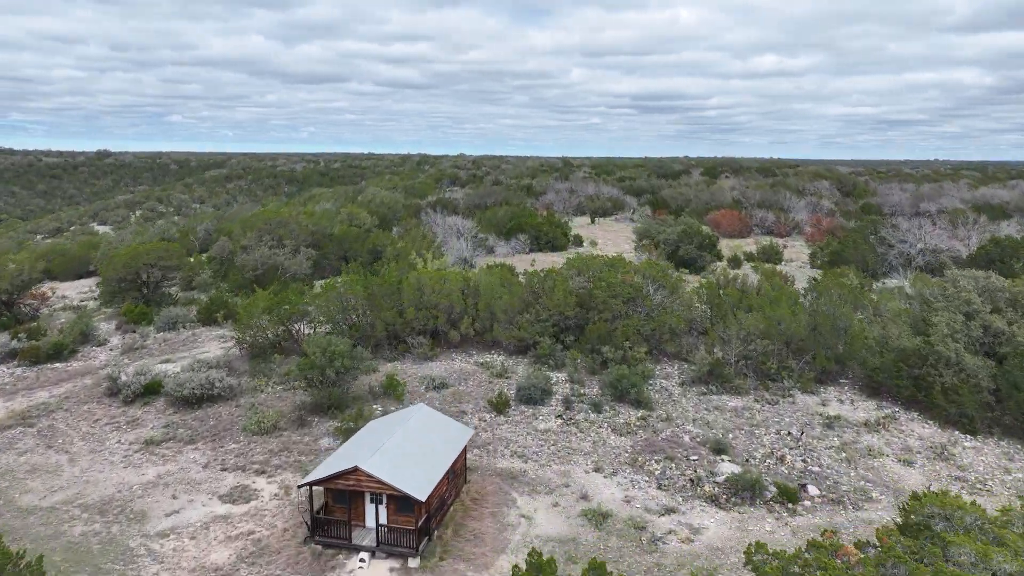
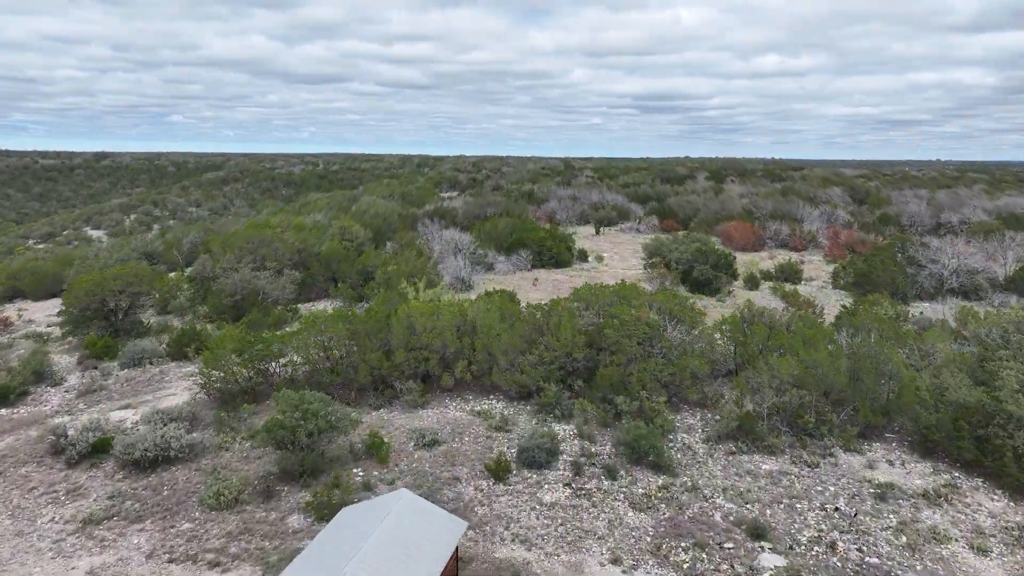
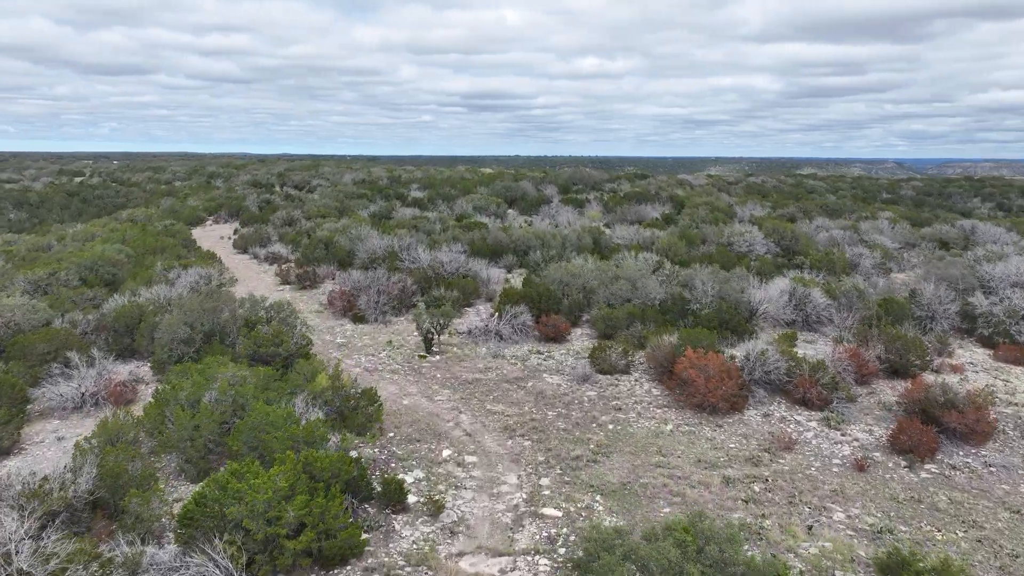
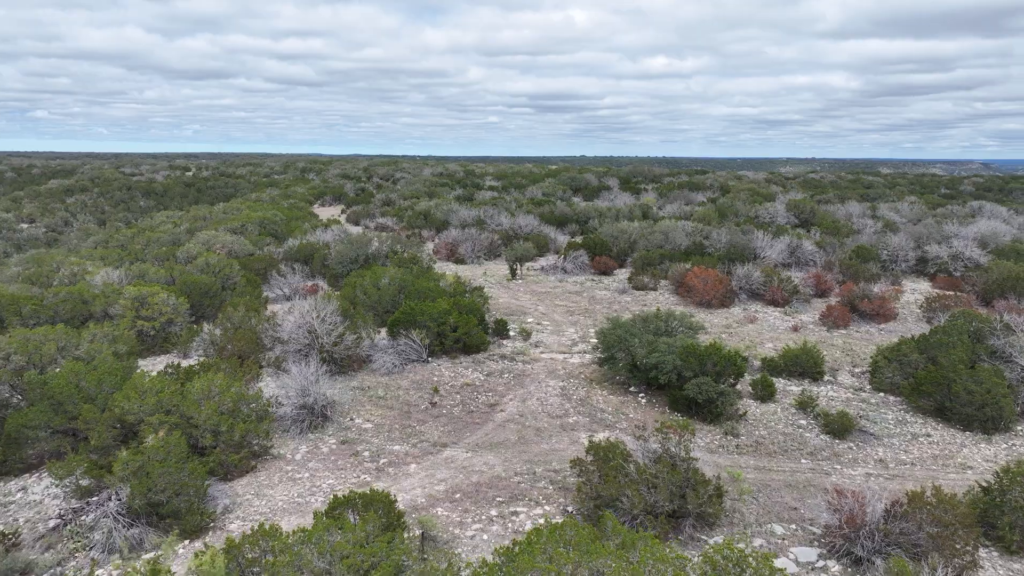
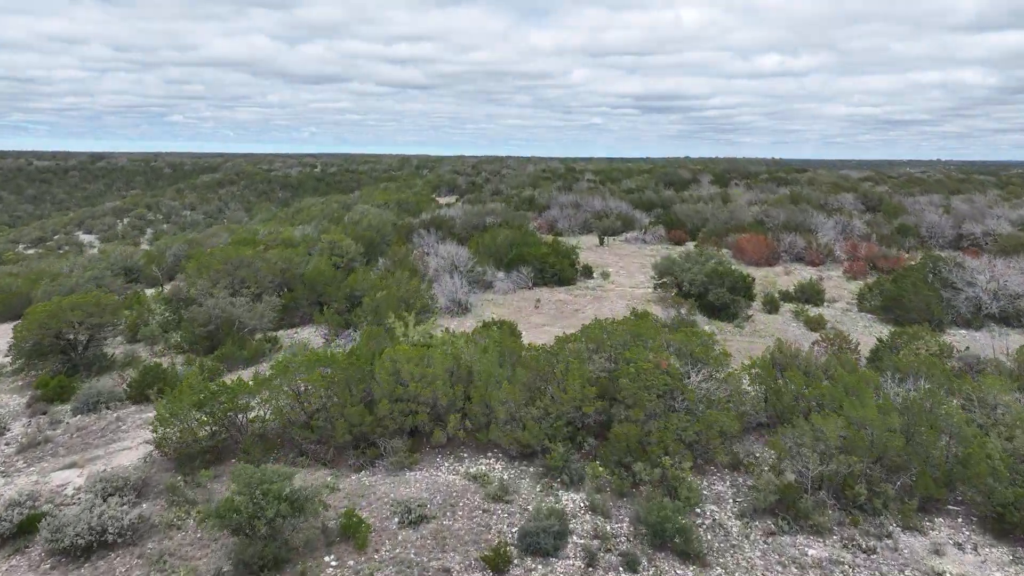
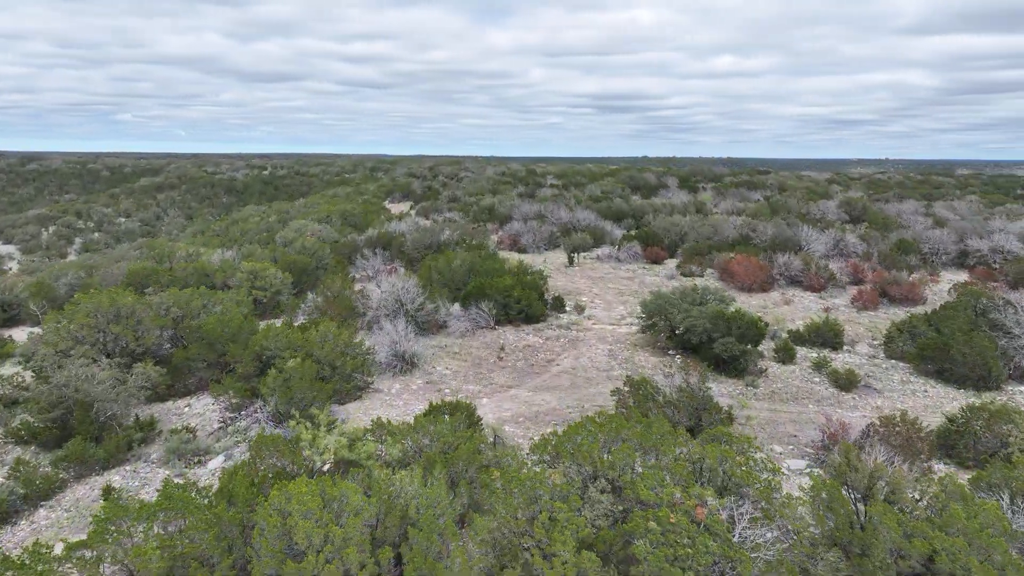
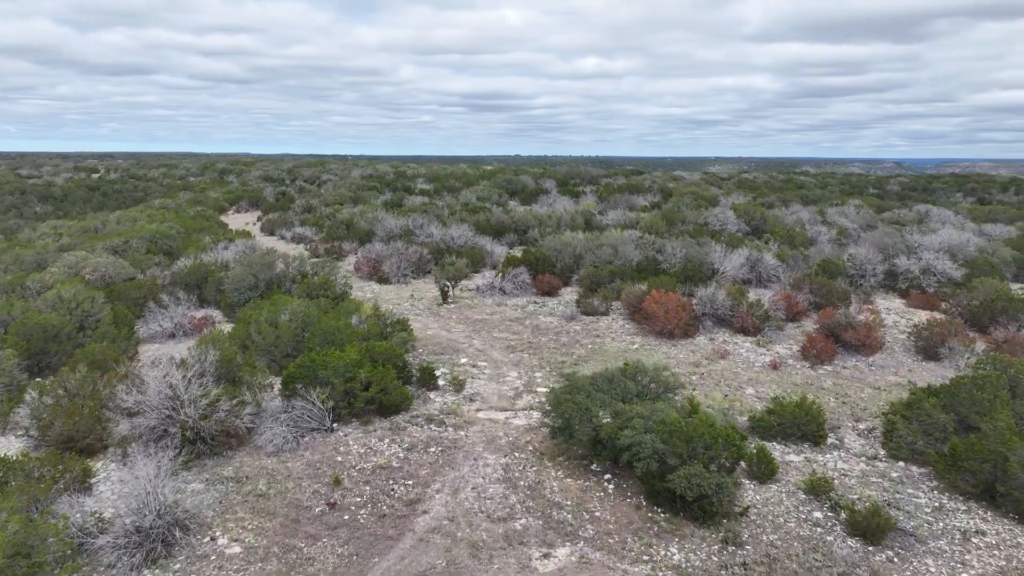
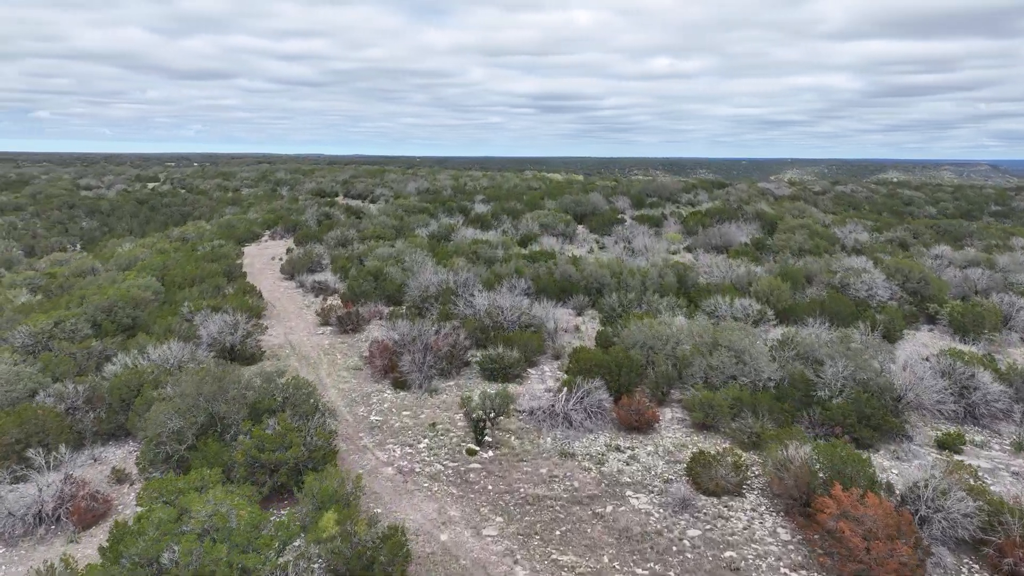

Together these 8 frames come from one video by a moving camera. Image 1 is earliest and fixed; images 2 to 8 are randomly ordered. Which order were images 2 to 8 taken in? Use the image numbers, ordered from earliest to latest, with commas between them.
2, 5, 6, 4, 7, 3, 8
